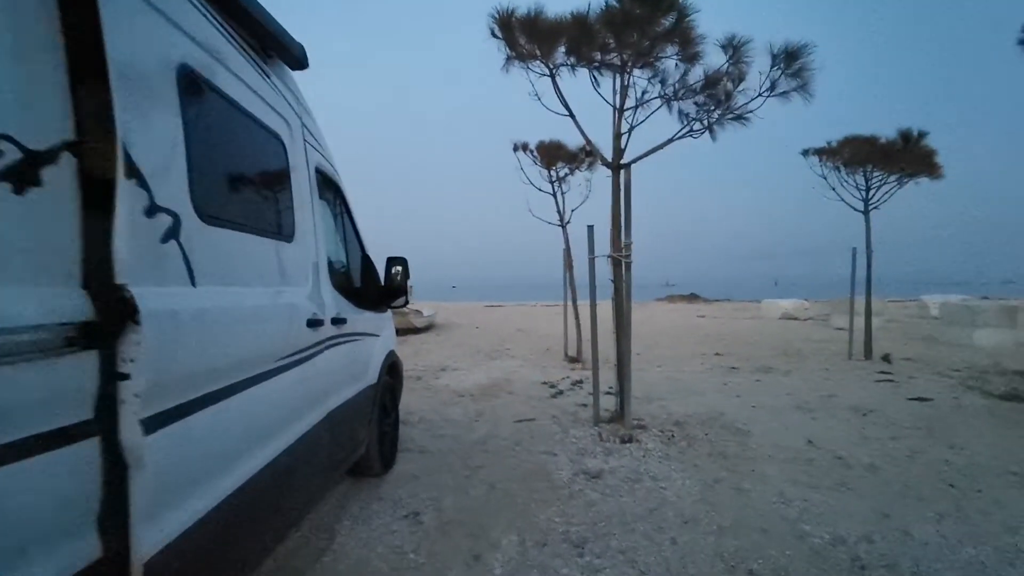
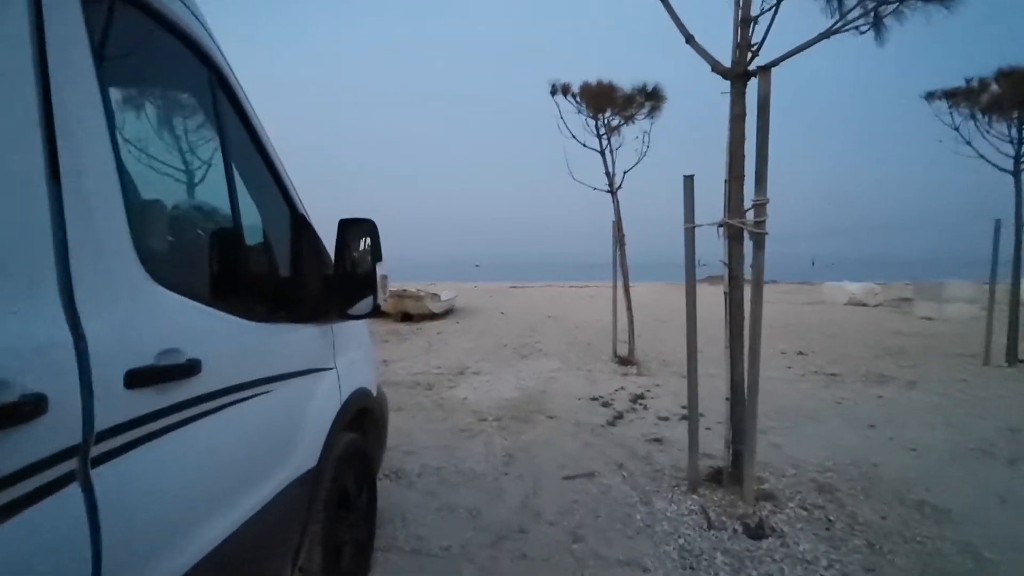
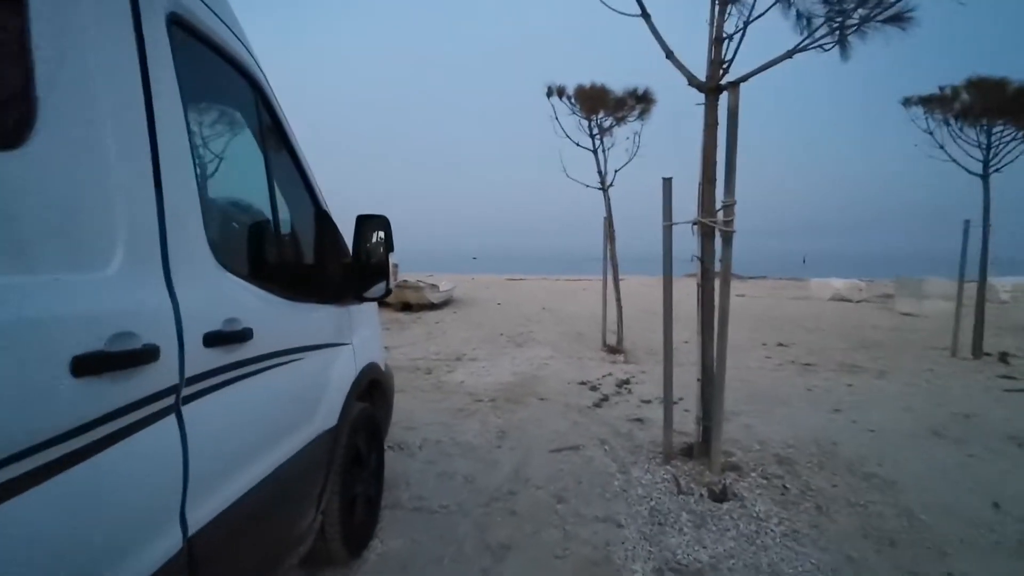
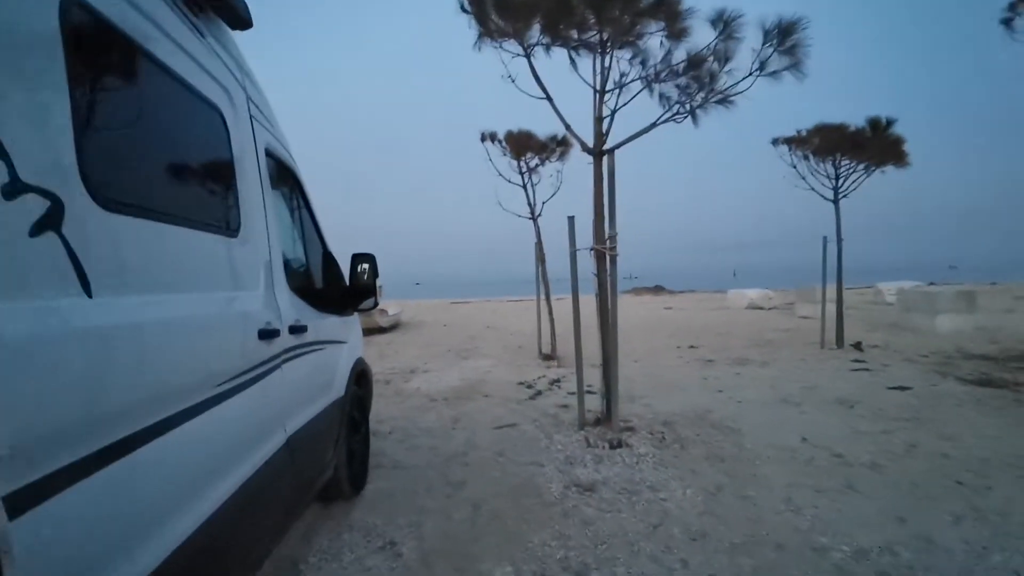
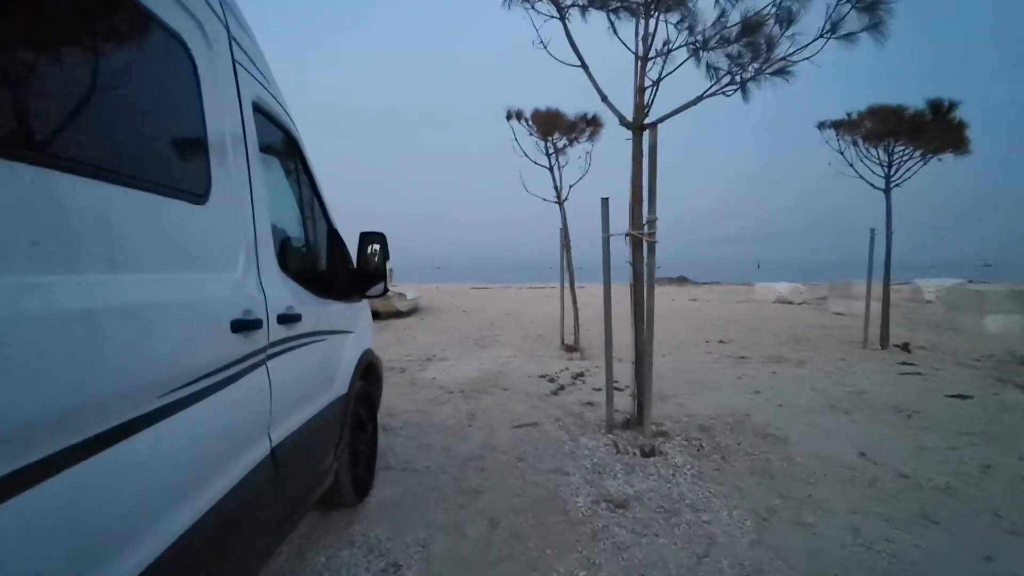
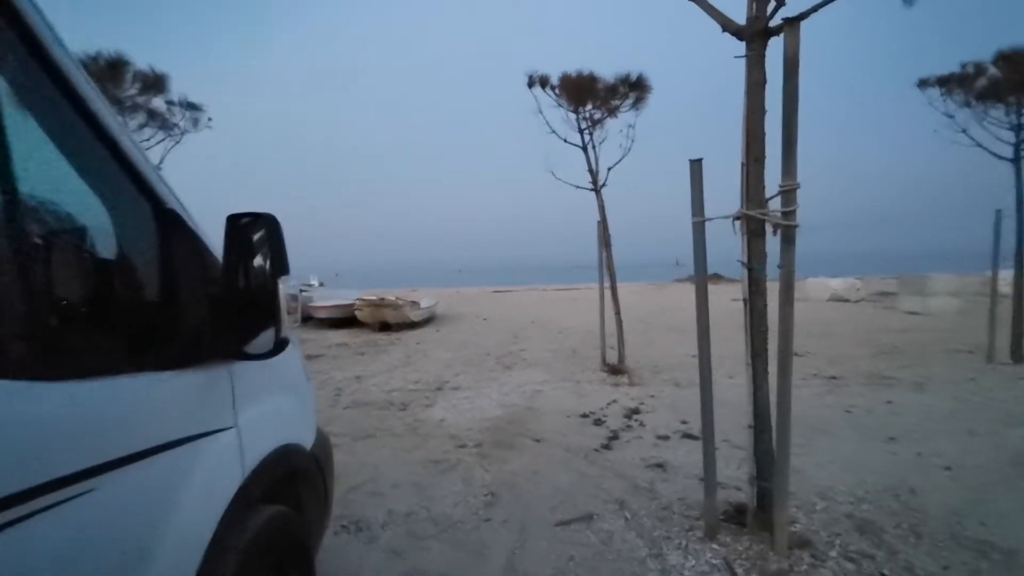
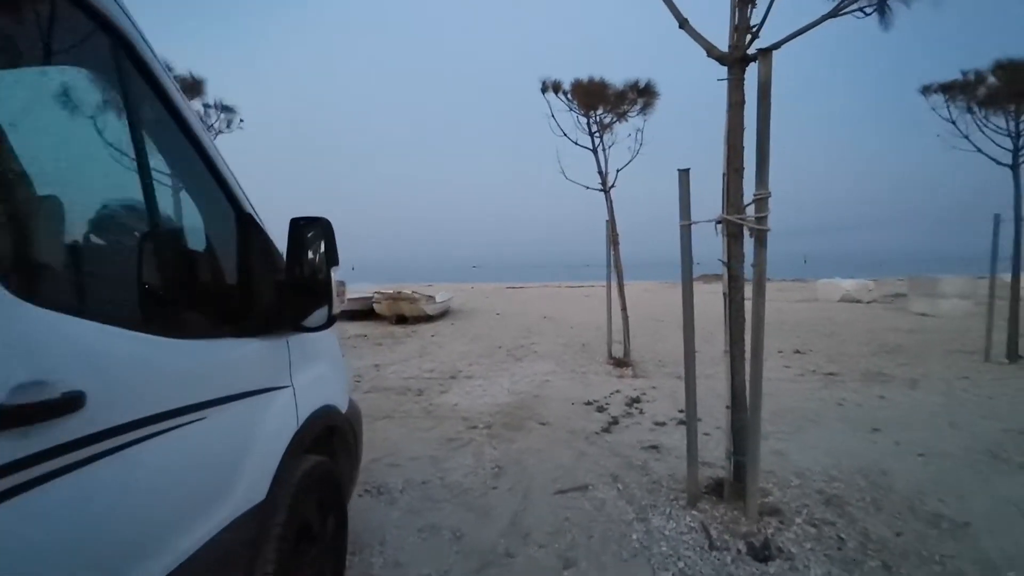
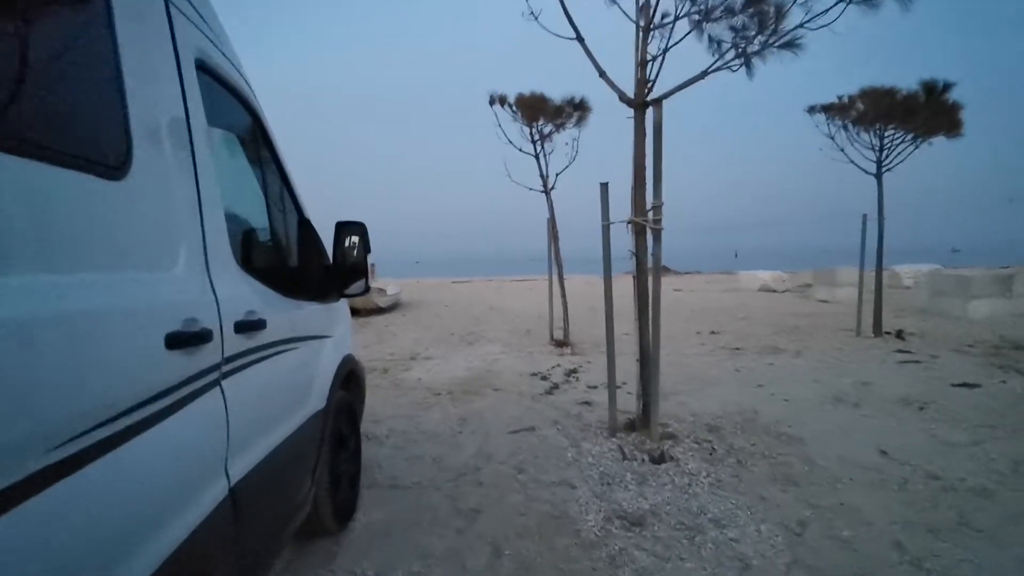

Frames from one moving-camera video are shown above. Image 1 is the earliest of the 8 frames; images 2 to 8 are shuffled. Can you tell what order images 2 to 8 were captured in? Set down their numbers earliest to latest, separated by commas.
4, 5, 8, 3, 2, 7, 6
